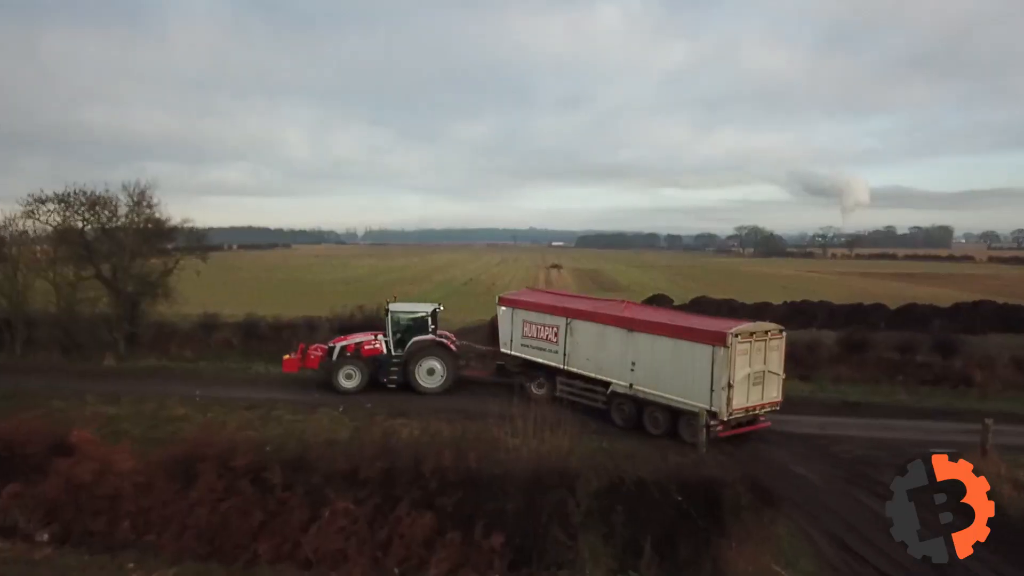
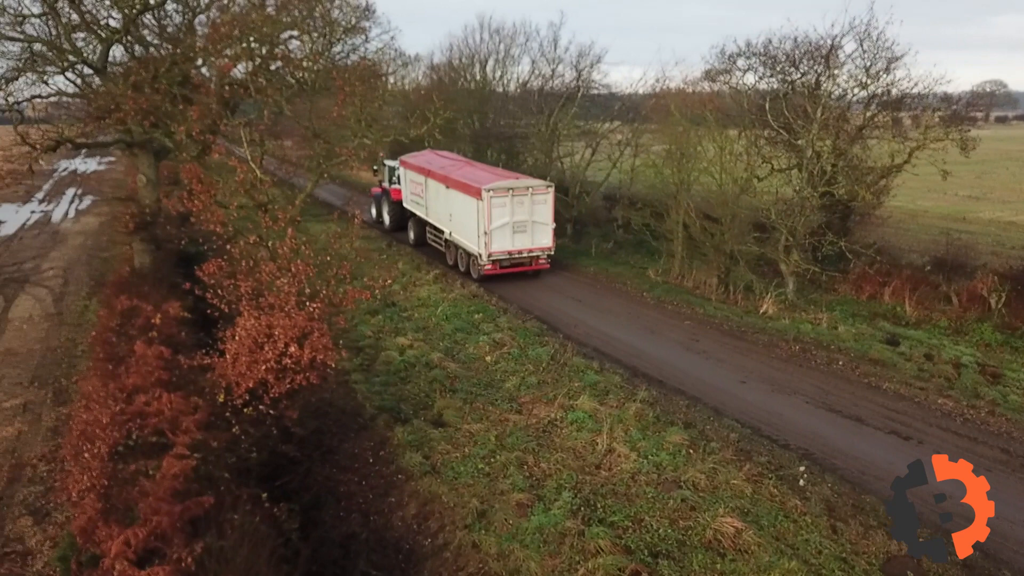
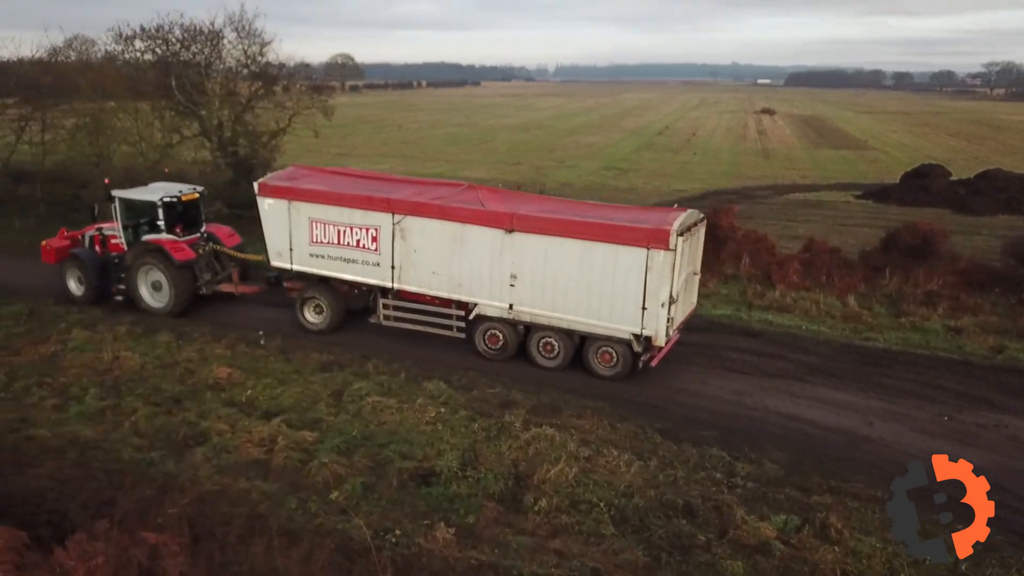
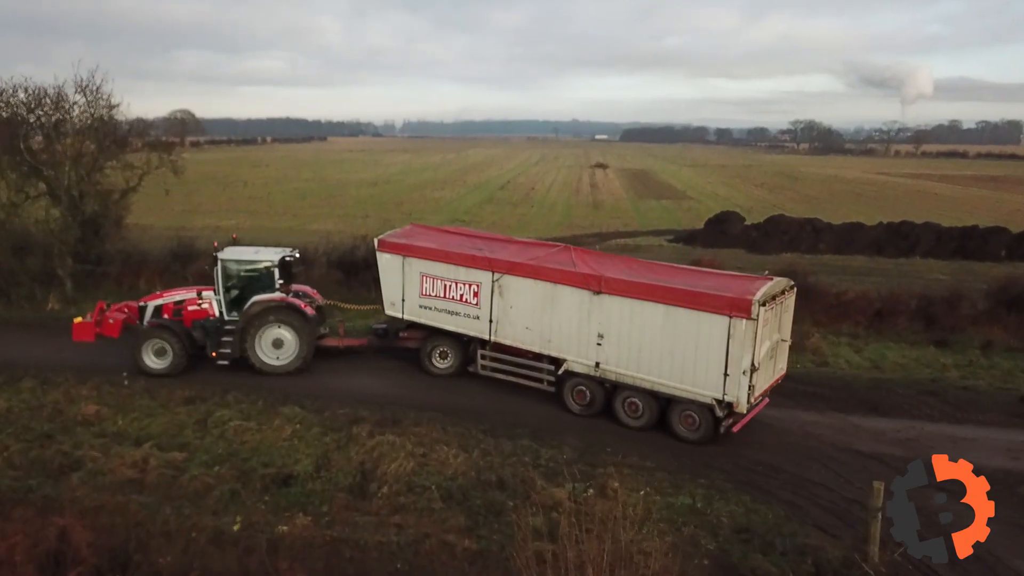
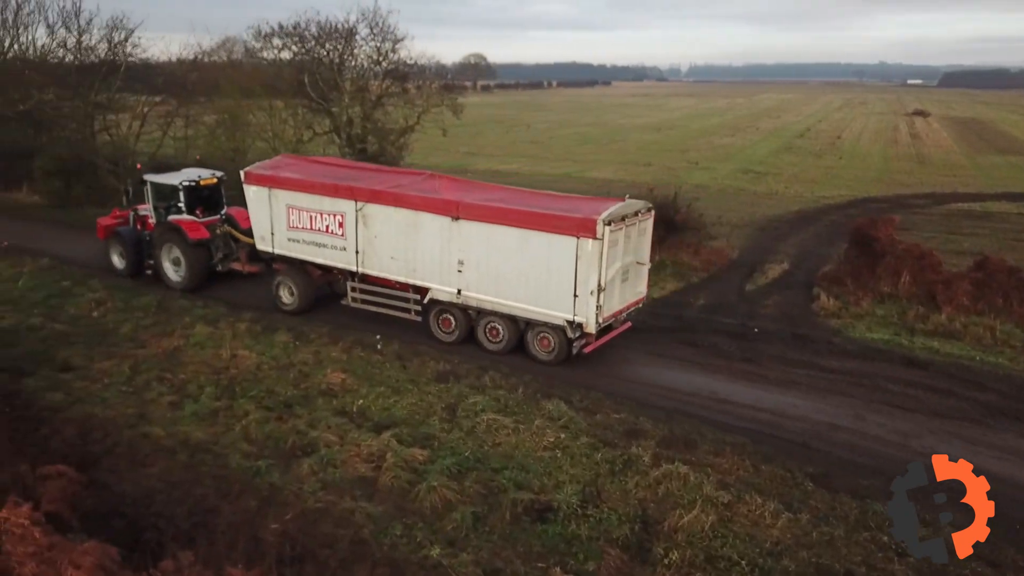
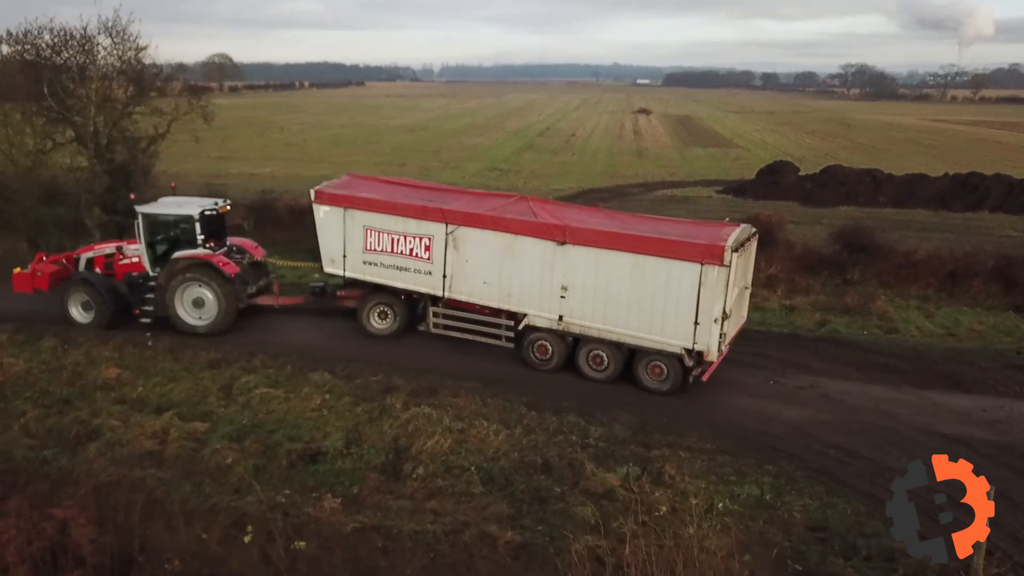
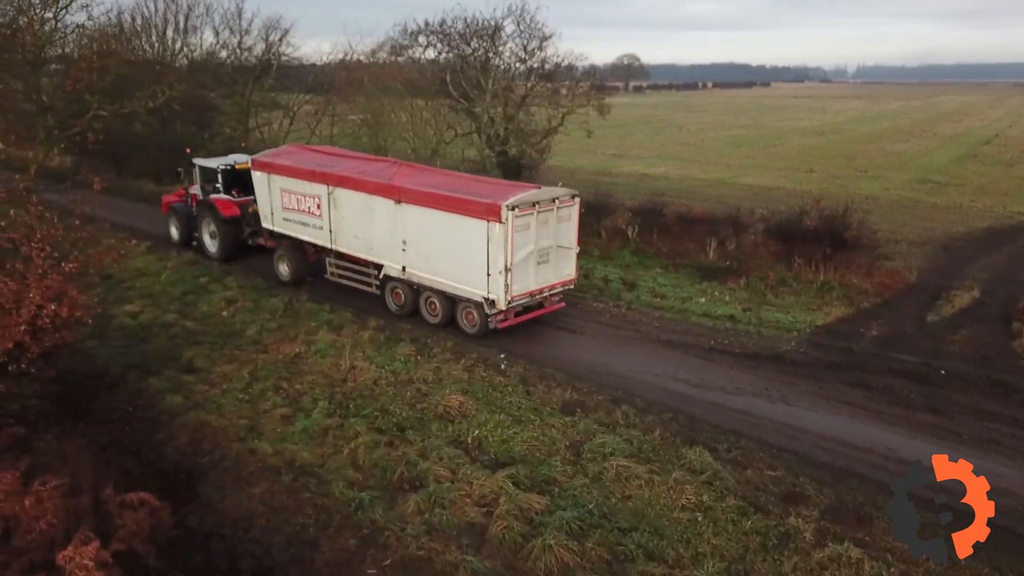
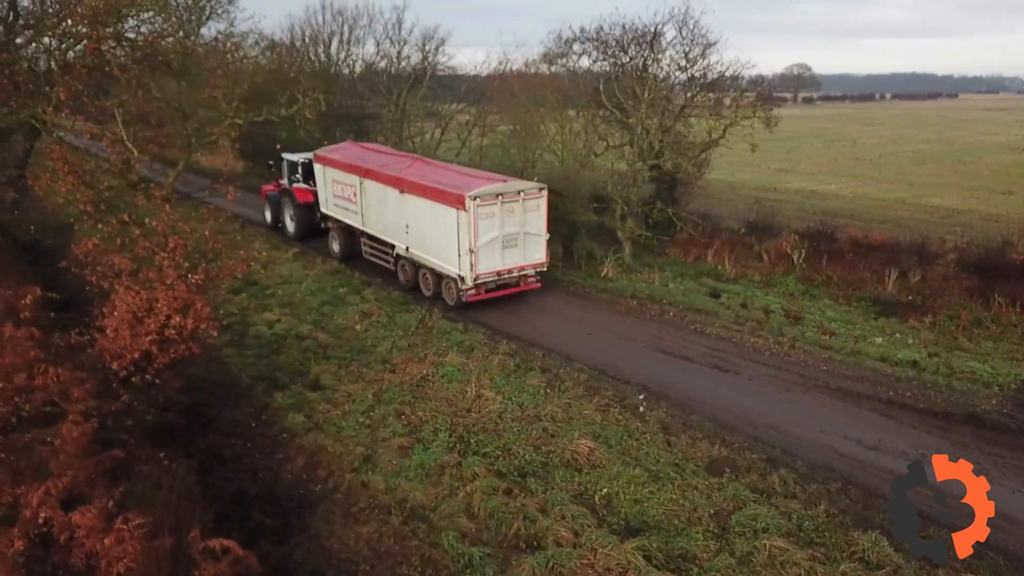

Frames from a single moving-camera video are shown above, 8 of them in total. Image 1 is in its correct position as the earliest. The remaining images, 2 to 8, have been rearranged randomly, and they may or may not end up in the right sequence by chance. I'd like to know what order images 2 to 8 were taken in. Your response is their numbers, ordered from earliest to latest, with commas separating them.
4, 6, 3, 5, 7, 8, 2
